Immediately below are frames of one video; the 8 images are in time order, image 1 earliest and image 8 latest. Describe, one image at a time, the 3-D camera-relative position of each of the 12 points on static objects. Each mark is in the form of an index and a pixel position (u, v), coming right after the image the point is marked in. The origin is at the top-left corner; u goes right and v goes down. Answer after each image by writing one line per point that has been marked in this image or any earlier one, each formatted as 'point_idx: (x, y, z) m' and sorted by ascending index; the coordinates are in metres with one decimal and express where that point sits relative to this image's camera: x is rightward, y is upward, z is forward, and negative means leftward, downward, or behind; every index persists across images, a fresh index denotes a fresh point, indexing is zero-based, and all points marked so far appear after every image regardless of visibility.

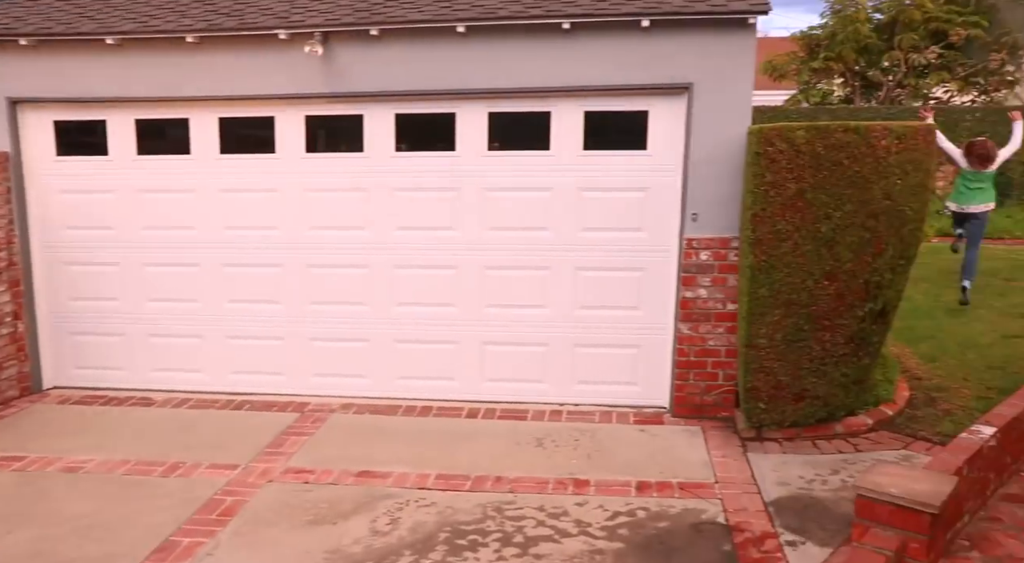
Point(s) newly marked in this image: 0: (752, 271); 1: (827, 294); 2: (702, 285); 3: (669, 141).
0: (+1.4, +0.1, +5.1) m
1: (+1.9, -0.1, +5.0) m
2: (+1.3, 0.0, +5.8) m
3: (+1.0, +1.0, +5.8) m
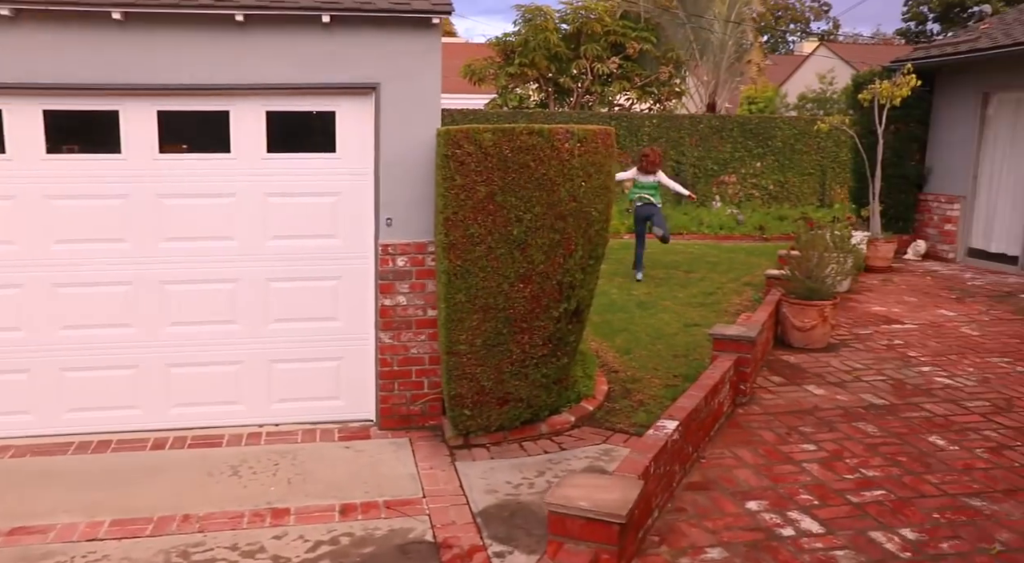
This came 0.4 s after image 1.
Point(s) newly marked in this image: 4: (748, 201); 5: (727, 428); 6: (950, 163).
0: (-0.4, 0.0, +4.9) m
1: (+0.1, -0.1, +5.0) m
2: (-0.7, -0.1, +5.5) m
3: (-1.0, +0.9, +5.5) m
4: (+4.7, +1.6, +16.9) m
5: (+1.2, -0.8, +4.6) m
6: (+5.4, +1.5, +10.5) m
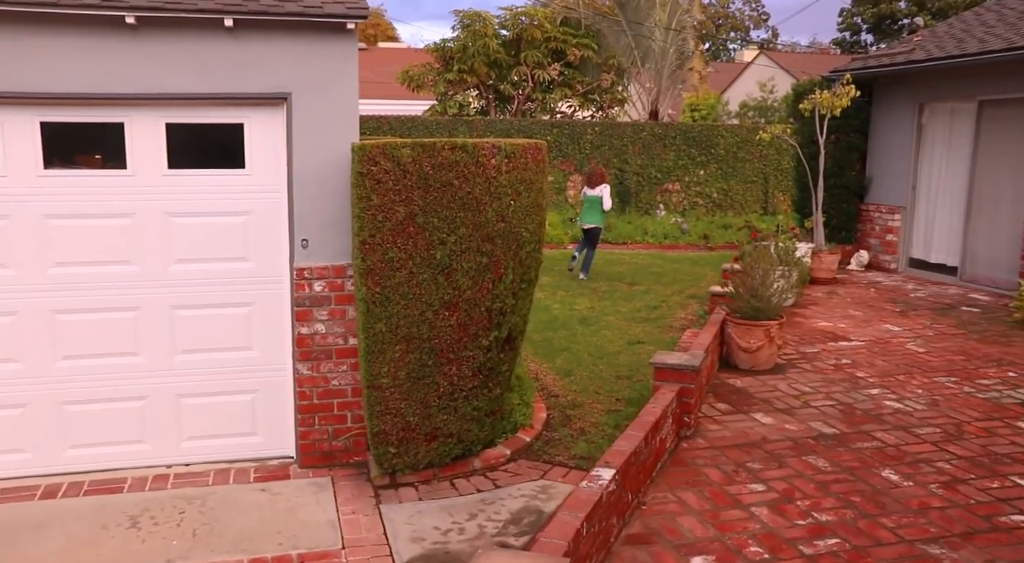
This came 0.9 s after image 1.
0: (-0.8, -0.1, +4.5) m
1: (-0.3, -0.2, +4.6) m
2: (-1.2, -0.2, +5.1) m
3: (-1.4, +0.7, +5.0) m
4: (+3.5, +1.4, +16.8) m
5: (+0.8, -0.9, +4.2) m
6: (+4.7, +1.3, +10.5) m
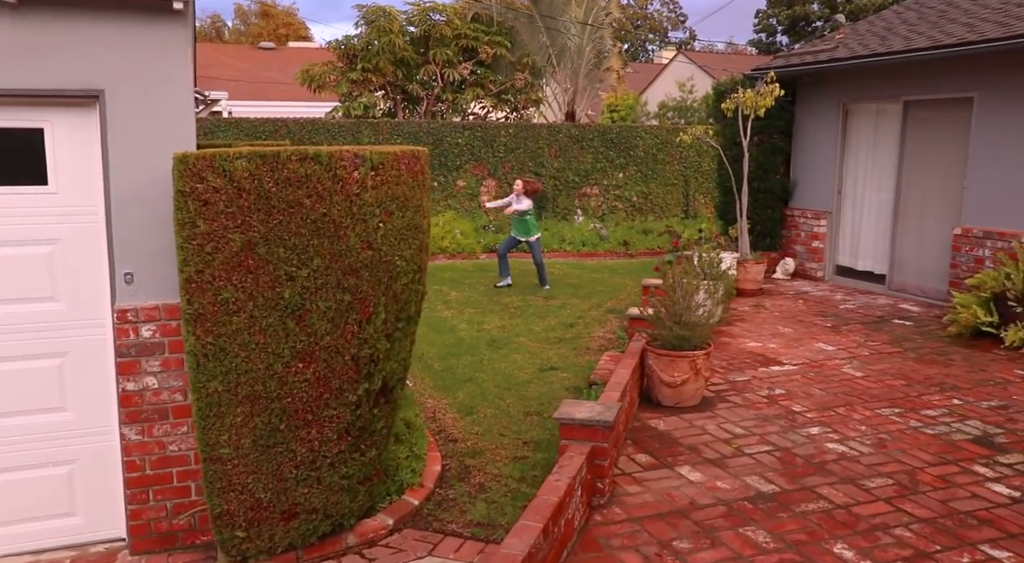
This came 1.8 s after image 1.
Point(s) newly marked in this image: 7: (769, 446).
0: (-1.3, -0.3, +3.6) m
1: (-0.9, -0.4, +3.7) m
2: (-1.8, -0.4, +4.1) m
3: (-2.0, +0.5, +4.0) m
4: (+1.9, +1.3, +16.1) m
5: (+0.3, -1.1, +3.4) m
6: (+3.6, +1.2, +10.0) m
7: (+1.4, -0.9, +4.6) m
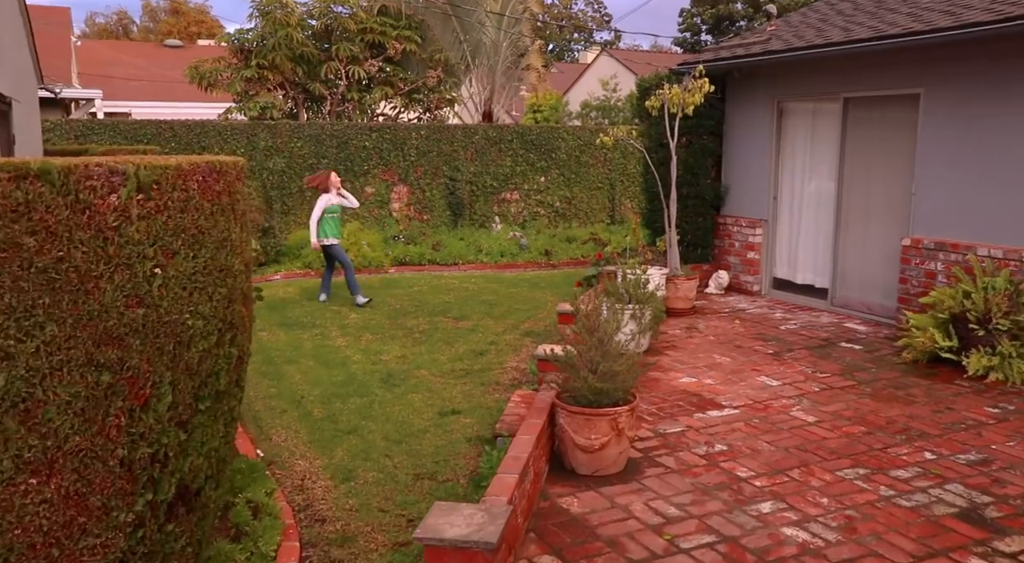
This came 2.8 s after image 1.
0: (-1.8, -0.6, +2.3) m
1: (-1.4, -0.6, +2.5) m
2: (-2.3, -0.7, +2.9) m
3: (-2.6, +0.3, +2.7) m
4: (+0.4, +1.1, +15.1) m
5: (-0.2, -1.3, +2.3) m
6: (+2.5, +1.1, +9.1) m
7: (+0.8, -1.1, +3.6) m
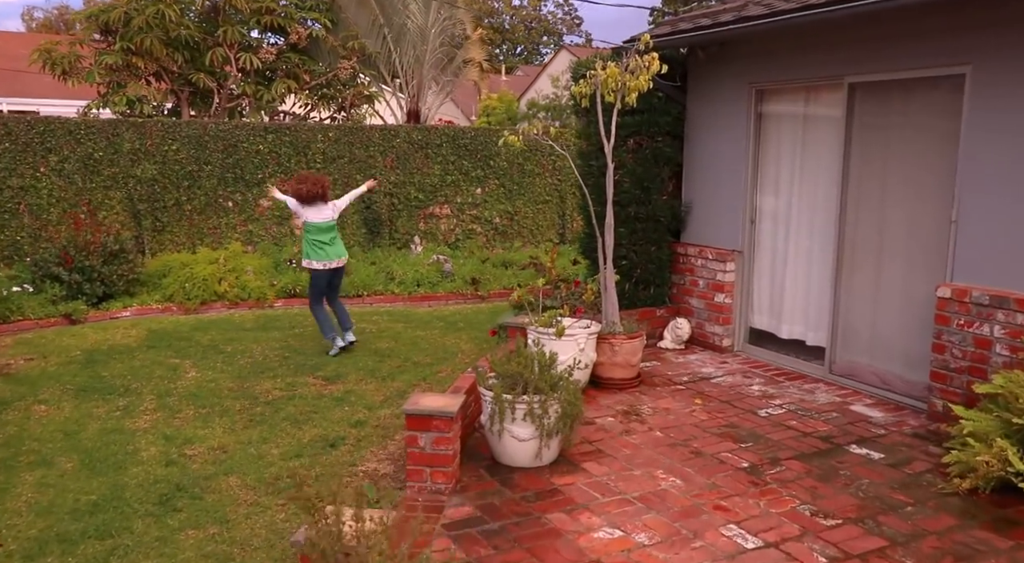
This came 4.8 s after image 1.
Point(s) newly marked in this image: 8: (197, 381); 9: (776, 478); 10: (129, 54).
0: (-2.5, -0.9, -0.1) m
1: (-2.1, -1.0, +0.1) m
2: (-3.0, -1.0, +0.4) m
3: (-3.3, 0.0, +0.3) m
4: (-0.7, +0.6, +12.8) m
5: (-0.9, -1.6, -0.1) m
6: (+1.6, +0.7, +6.8) m
7: (+0.1, -1.4, +1.2) m
8: (-2.6, -0.8, +7.0) m
9: (+1.3, -0.9, +4.2) m
10: (-5.0, +3.0, +11.1) m
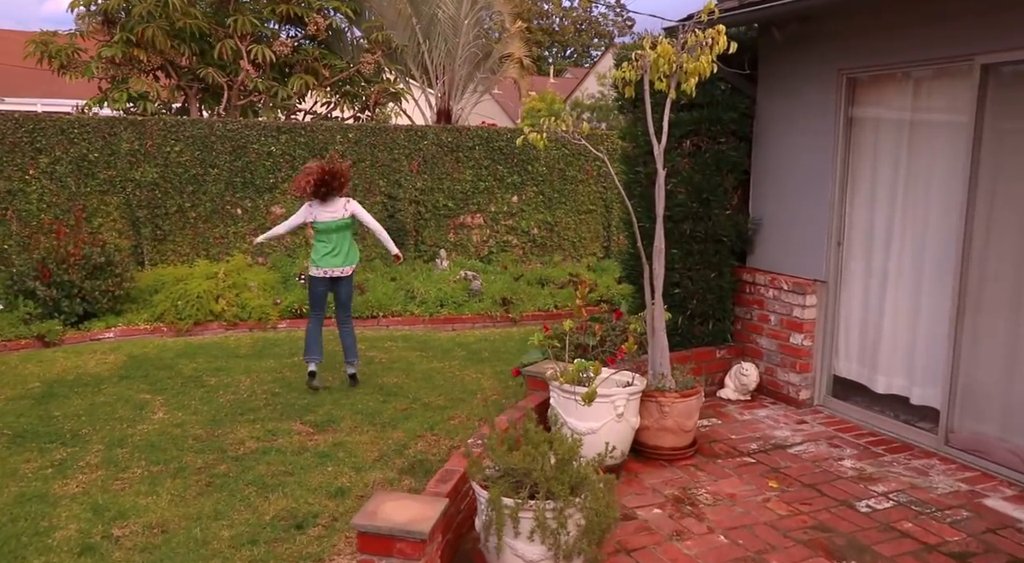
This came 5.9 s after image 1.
0: (-2.8, -1.0, -1.2) m
1: (-2.3, -1.1, -1.1) m
2: (-3.2, -1.1, -0.7) m
3: (-3.5, -0.2, -0.8) m
4: (-0.1, +0.4, +11.5) m
5: (-1.2, -1.8, -1.3) m
6: (+1.8, +0.4, +5.5) m
7: (-0.1, -1.6, -0.1) m
8: (-2.4, -1.0, +5.8) m
9: (+1.3, -1.2, +2.9) m
10: (-4.5, +2.8, +10.1) m
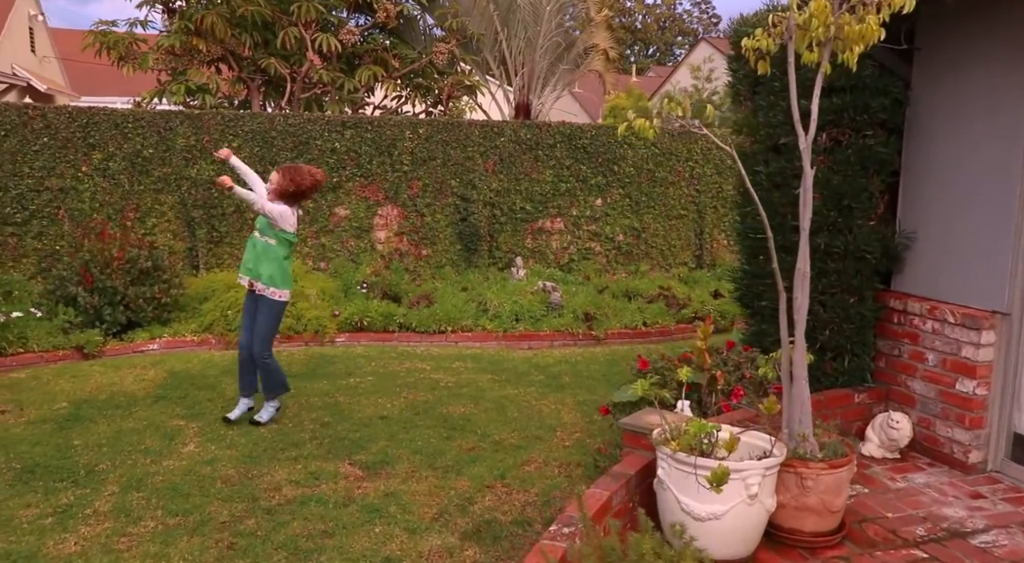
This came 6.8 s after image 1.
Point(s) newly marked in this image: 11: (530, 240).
0: (-2.9, -1.1, -1.9) m
1: (-2.4, -1.2, -1.8) m
2: (-3.3, -1.2, -1.4) m
3: (-3.6, -0.2, -1.4) m
4: (+0.9, +0.2, +10.5) m
5: (-1.3, -1.9, -2.2) m
6: (+2.3, +0.3, +4.3) m
7: (-0.1, -1.7, -1.0) m
8: (-1.9, -1.1, +5.0) m
9: (+1.5, -1.3, +1.7) m
10: (-3.6, +2.8, +9.5) m
11: (+0.2, +0.5, +10.3) m
